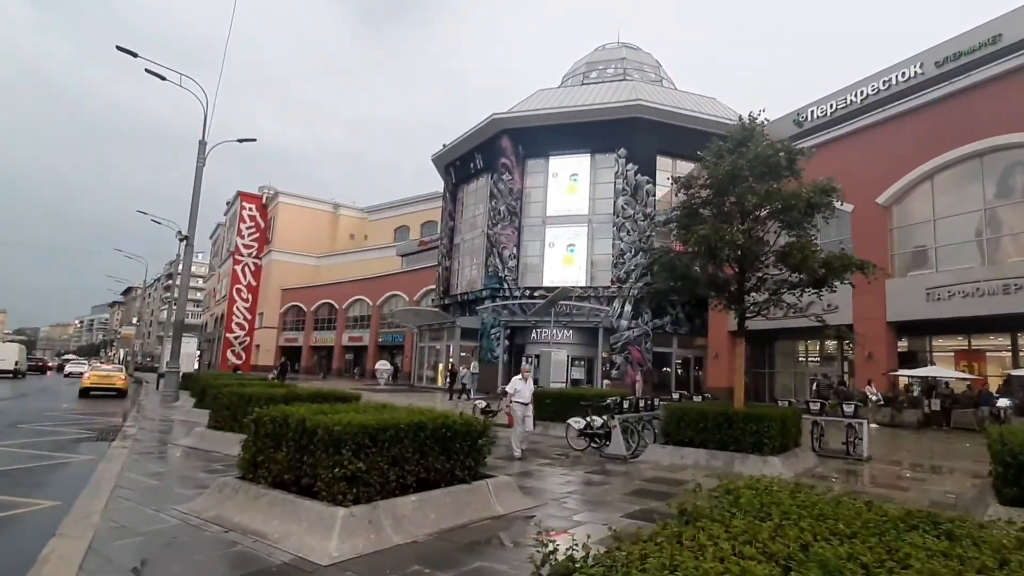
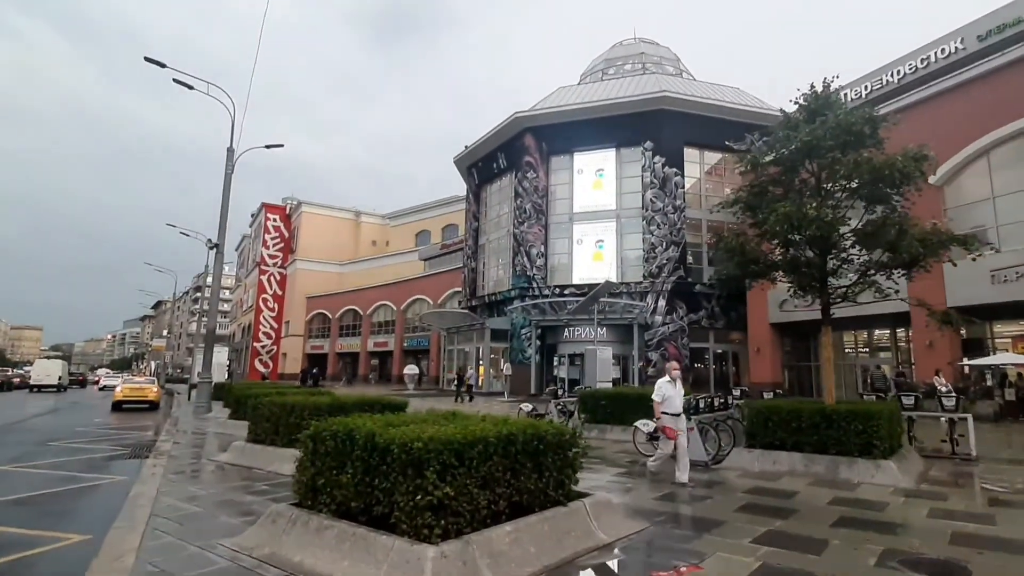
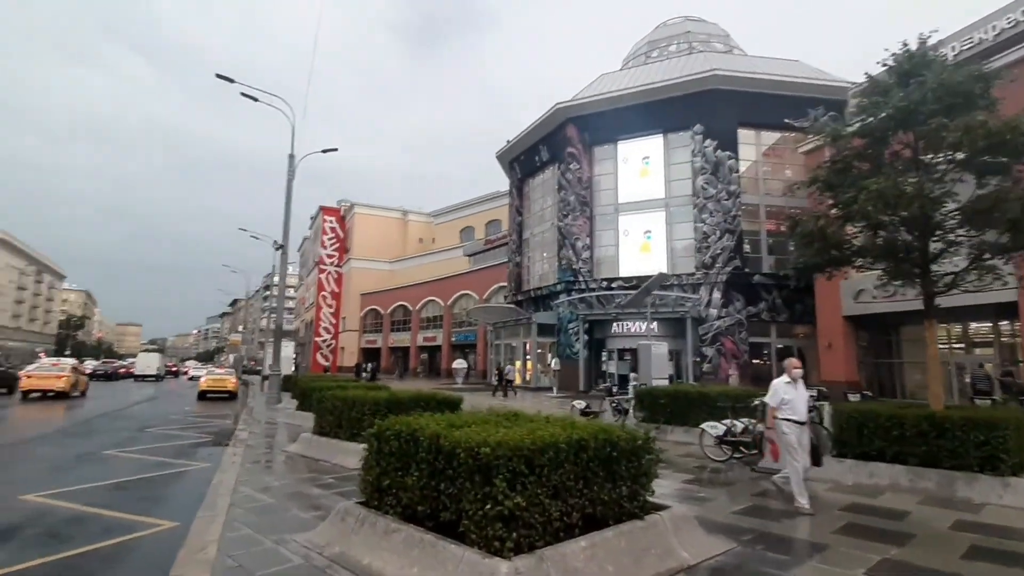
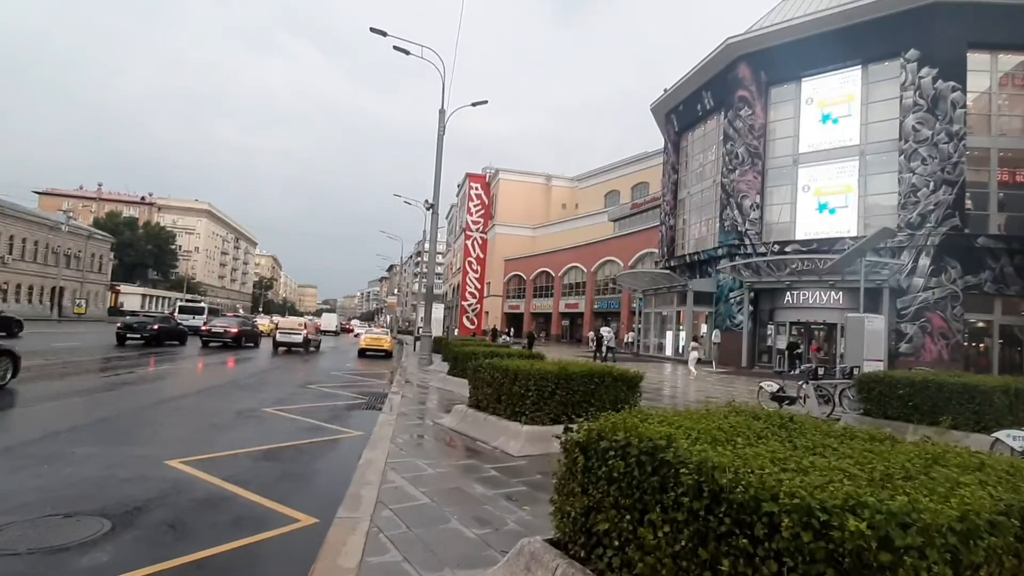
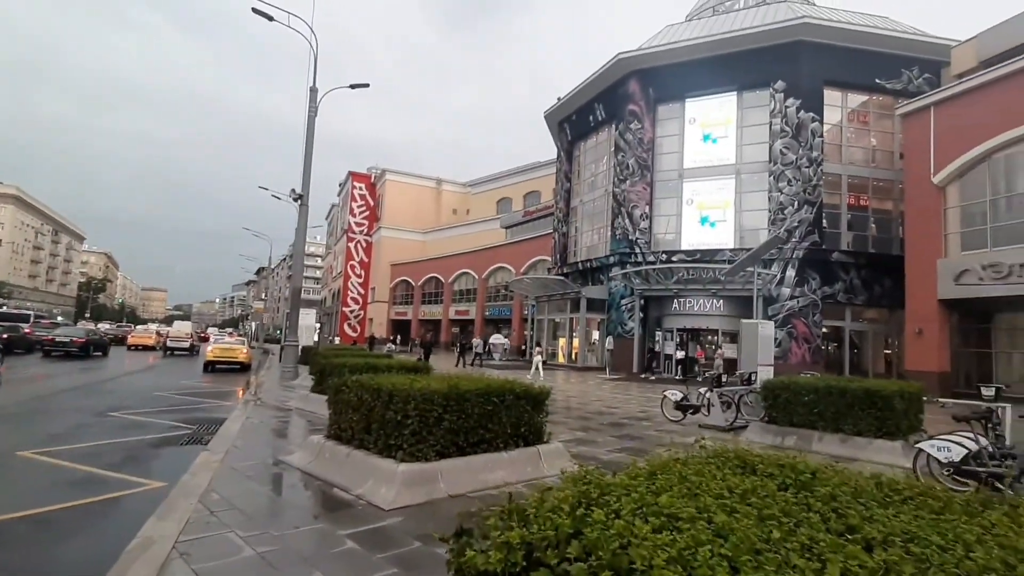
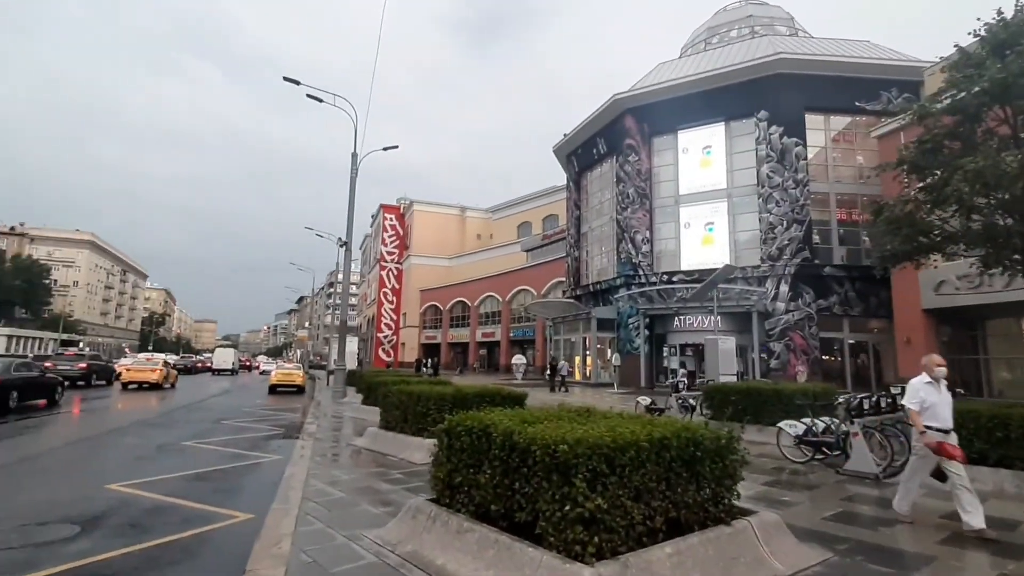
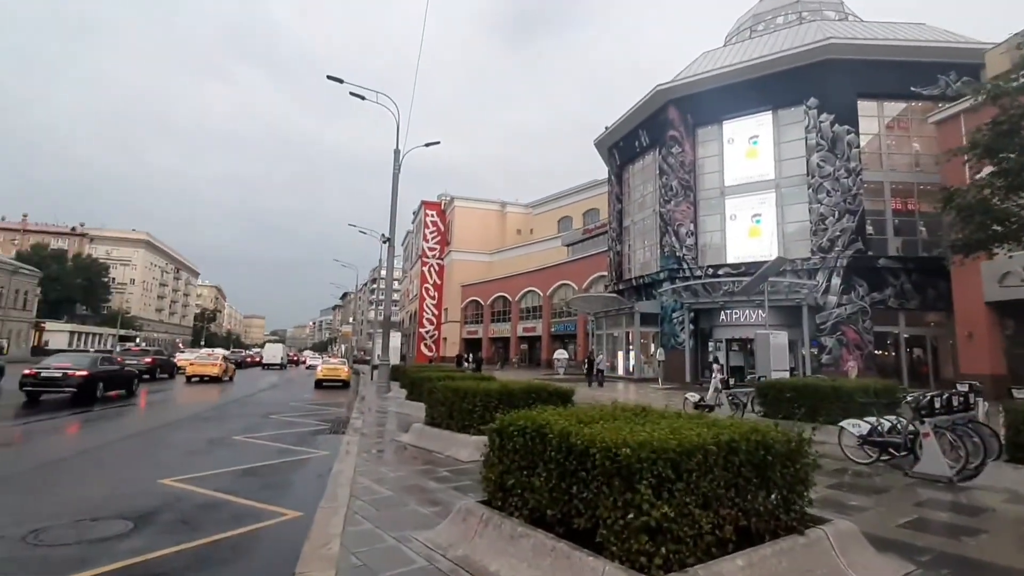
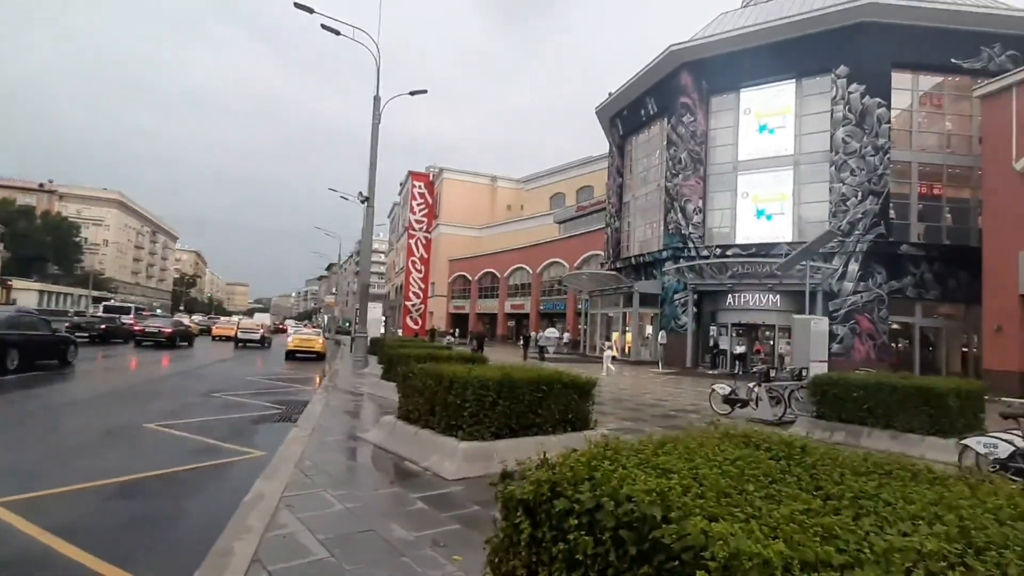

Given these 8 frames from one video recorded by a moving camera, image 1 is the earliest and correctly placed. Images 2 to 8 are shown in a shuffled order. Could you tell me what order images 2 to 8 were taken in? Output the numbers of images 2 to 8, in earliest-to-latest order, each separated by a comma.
2, 3, 6, 7, 4, 8, 5
